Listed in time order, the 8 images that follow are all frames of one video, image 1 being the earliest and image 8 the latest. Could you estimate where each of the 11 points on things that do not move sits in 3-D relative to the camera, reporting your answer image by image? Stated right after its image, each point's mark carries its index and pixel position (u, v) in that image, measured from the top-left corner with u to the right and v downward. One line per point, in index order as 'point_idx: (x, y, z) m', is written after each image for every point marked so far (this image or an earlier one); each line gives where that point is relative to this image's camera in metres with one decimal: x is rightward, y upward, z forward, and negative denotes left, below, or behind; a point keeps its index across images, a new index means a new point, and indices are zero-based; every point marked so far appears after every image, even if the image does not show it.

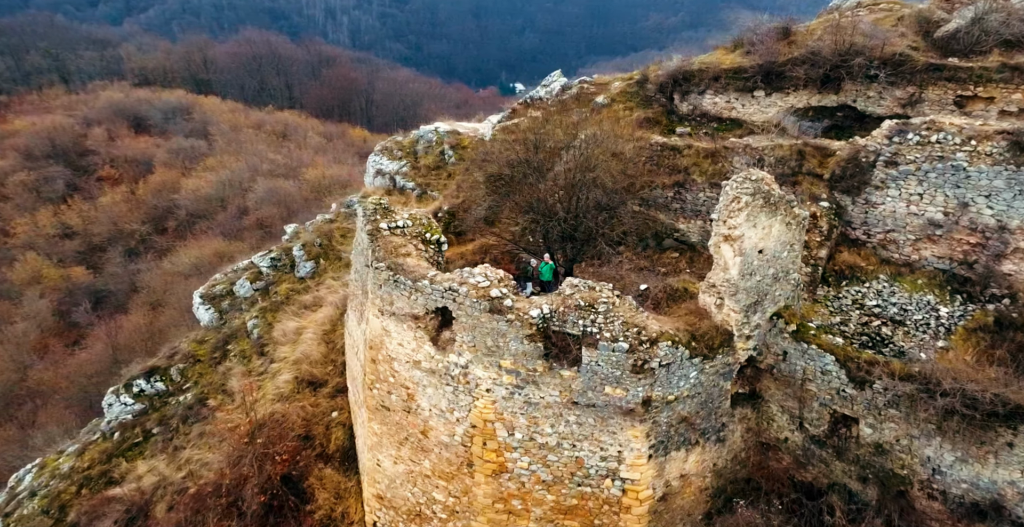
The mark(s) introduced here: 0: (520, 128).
0: (+0.3, +2.6, +14.0) m
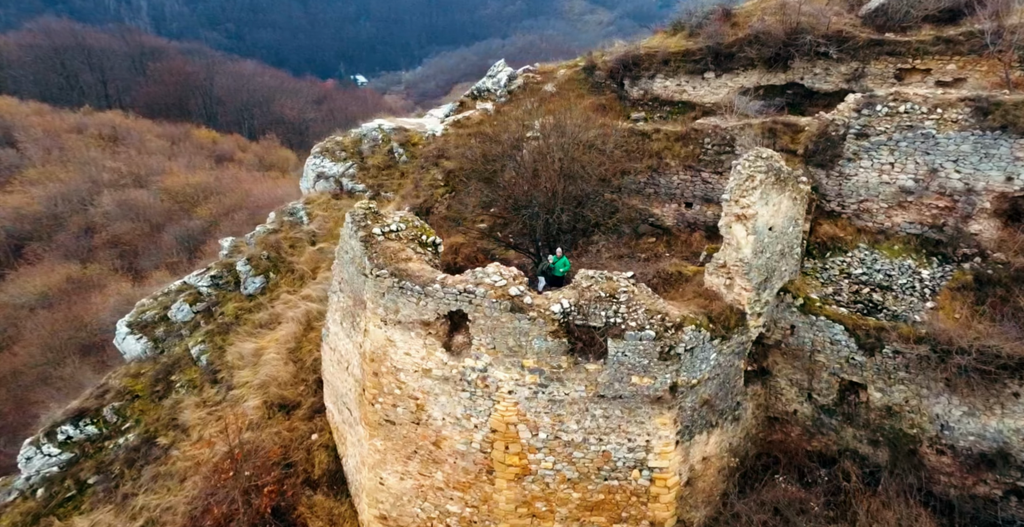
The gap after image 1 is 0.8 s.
0: (-0.7, +2.7, +13.6) m
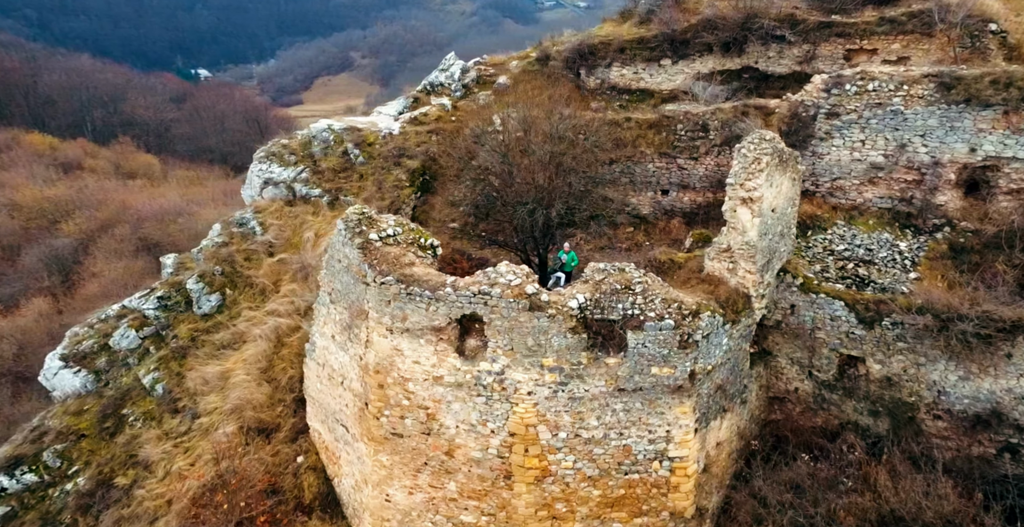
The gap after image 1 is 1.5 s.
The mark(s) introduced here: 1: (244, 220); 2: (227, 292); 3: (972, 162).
0: (-1.4, +2.6, +13.1) m
1: (-4.6, +0.7, +12.5) m
2: (-4.4, -0.4, +11.3) m
3: (+6.1, +1.4, +9.6) m
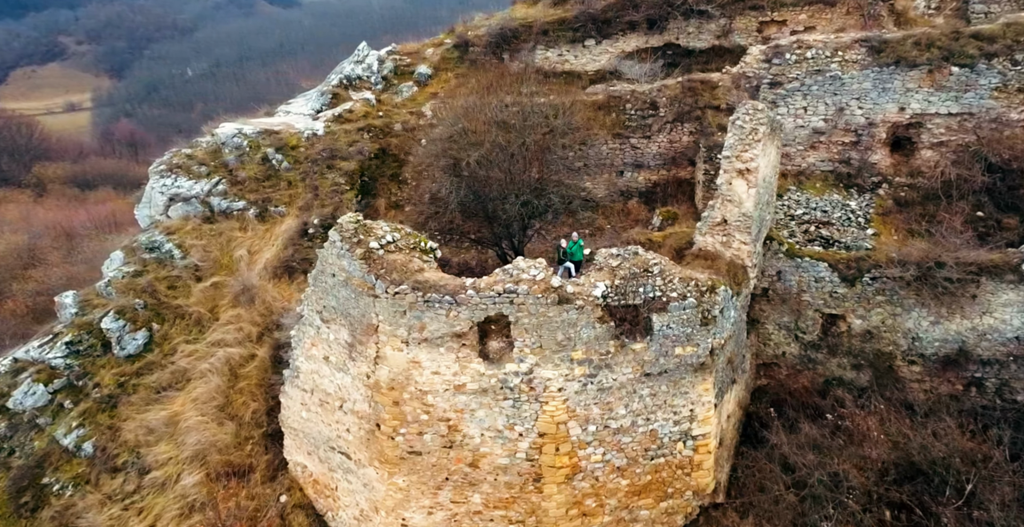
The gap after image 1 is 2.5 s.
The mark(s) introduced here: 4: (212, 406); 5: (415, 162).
0: (-2.6, +2.5, +12.2) m
1: (-5.4, +0.3, +11.0) m
2: (-4.9, -0.9, +9.9) m
3: (+5.5, +2.0, +10.3) m
4: (-3.7, -1.7, +8.8) m
5: (-1.4, +1.6, +11.5) m
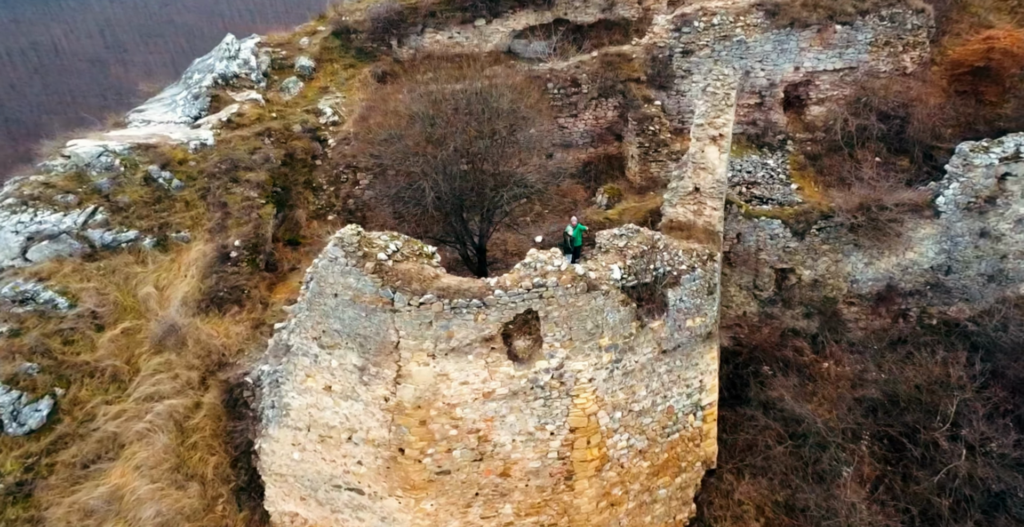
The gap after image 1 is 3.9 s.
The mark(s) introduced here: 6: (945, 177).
0: (-4.0, +2.2, +10.9) m
1: (-6.1, -0.4, +9.2) m
2: (-5.2, -1.5, +8.3) m
3: (+4.4, +2.8, +11.0) m
4: (-3.6, -2.2, +7.6) m
5: (-2.6, +1.4, +10.5) m
6: (+5.6, +1.1, +9.3) m
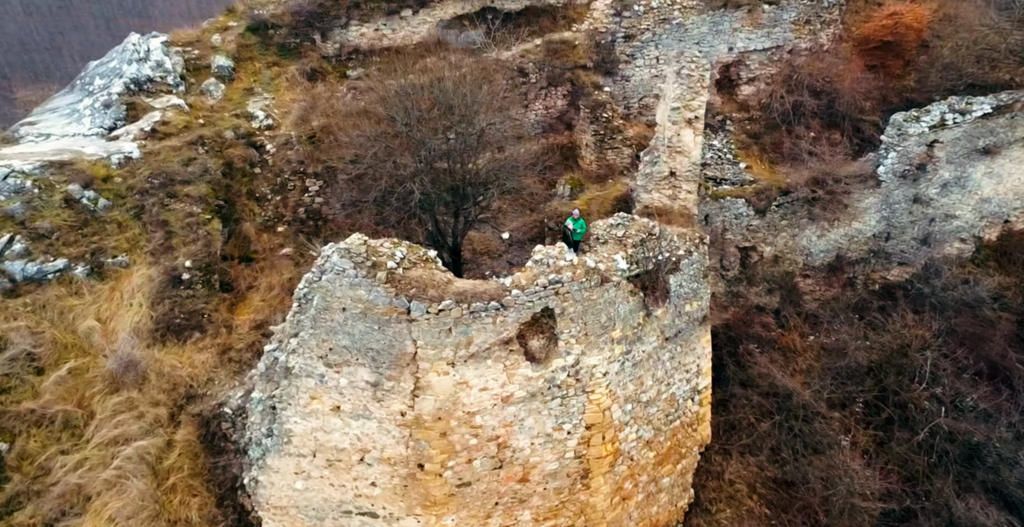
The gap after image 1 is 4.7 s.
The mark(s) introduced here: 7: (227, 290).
0: (-4.7, +1.9, +10.1) m
1: (-6.3, -0.9, +8.1) m
2: (-5.2, -1.9, +7.4) m
3: (+3.5, +3.2, +11.4) m
4: (-3.5, -2.4, +6.9) m
5: (-3.2, +1.2, +9.9) m
6: (+5.1, +1.6, +9.9) m
7: (-3.4, -0.3, +8.7) m
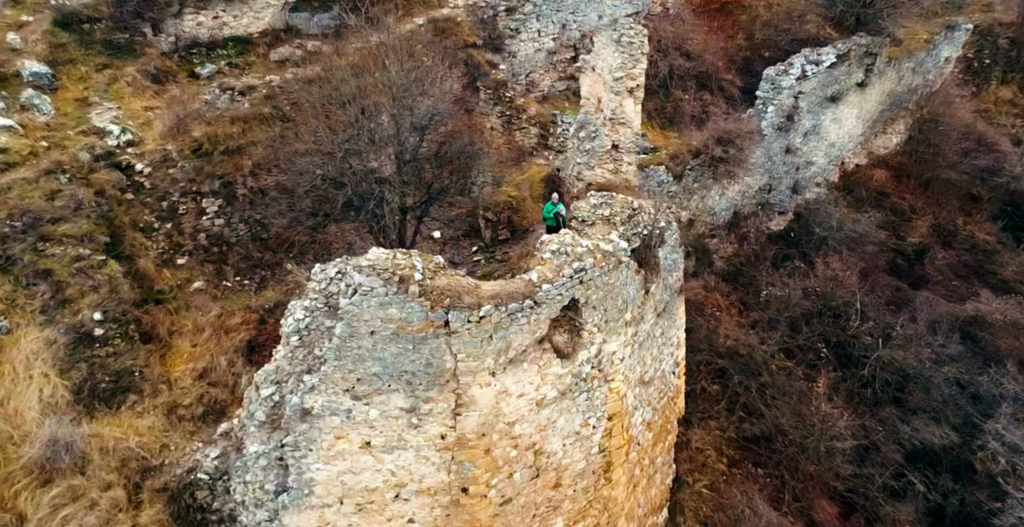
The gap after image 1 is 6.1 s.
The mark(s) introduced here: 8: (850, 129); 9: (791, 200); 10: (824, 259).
0: (-5.7, +1.2, +8.4) m
1: (-6.3, -1.8, +6.2) m
2: (-5.0, -2.6, +5.9) m
3: (+1.6, +3.7, +11.8) m
4: (-3.1, -2.9, +5.9) m
5: (-4.1, +0.8, +8.7) m
6: (+3.7, +2.4, +10.9) m
7: (-3.8, -0.8, +7.5) m
8: (+5.8, +2.3, +12.4) m
9: (+4.4, +1.0, +11.1) m
10: (+4.5, +0.1, +10.3) m
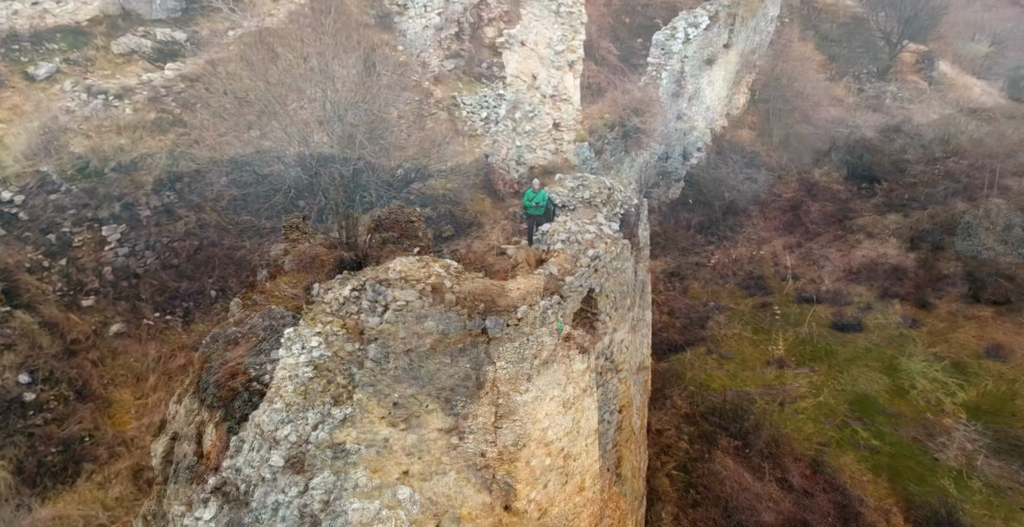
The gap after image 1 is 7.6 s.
0: (-6.2, +0.6, +6.8) m
1: (-5.9, -2.5, +4.7) m
2: (-4.4, -3.2, +4.7) m
3: (-0.2, +4.0, +11.6) m
4: (-2.6, -3.3, +5.2) m
5: (-4.6, +0.4, +7.5) m
6: (+2.3, +2.9, +11.3) m
7: (-3.9, -1.2, +6.5) m
8: (+3.9, +3.1, +13.4) m
9: (+3.0, +1.6, +11.8) m
10: (+3.3, +0.7, +11.1) m
